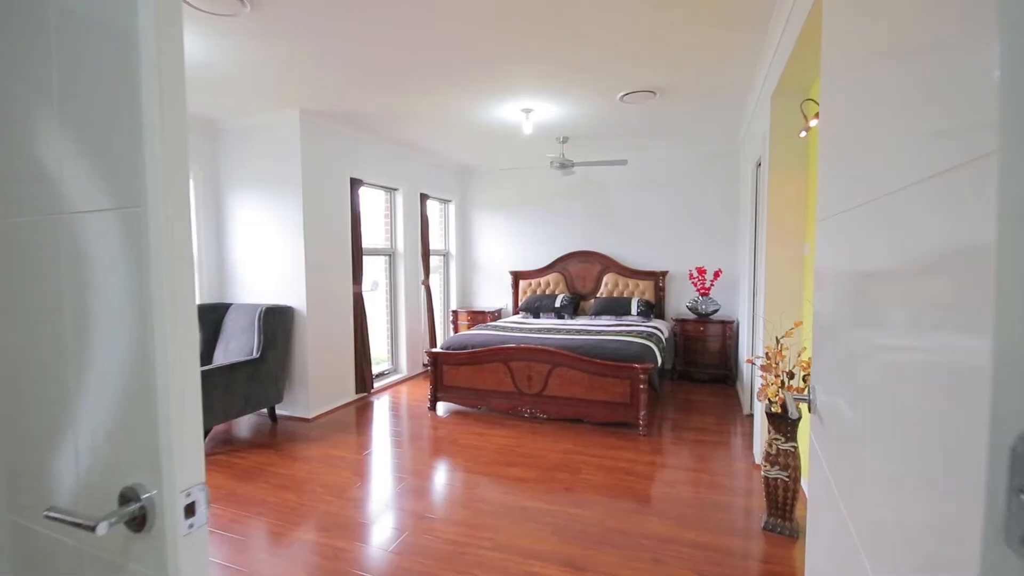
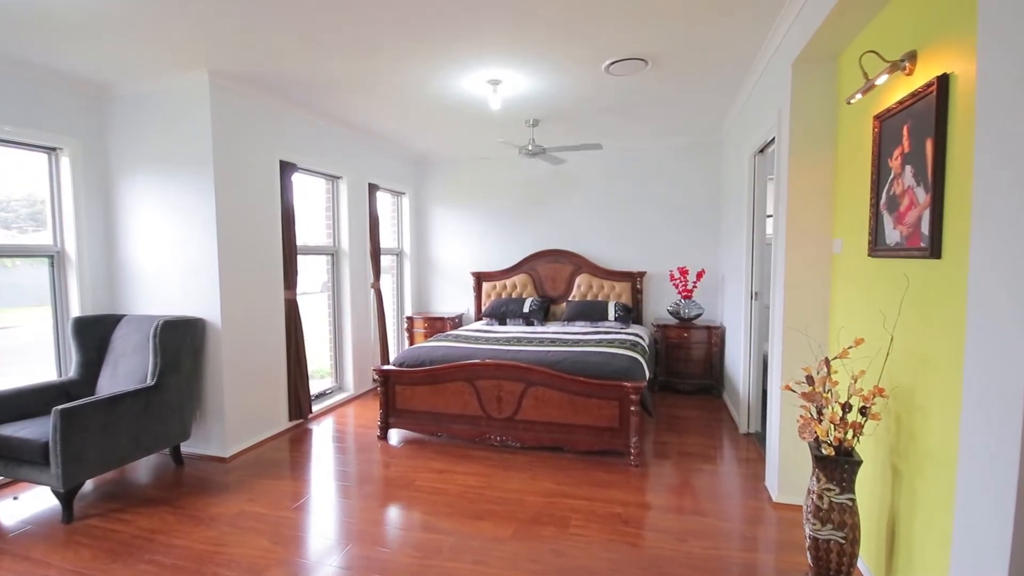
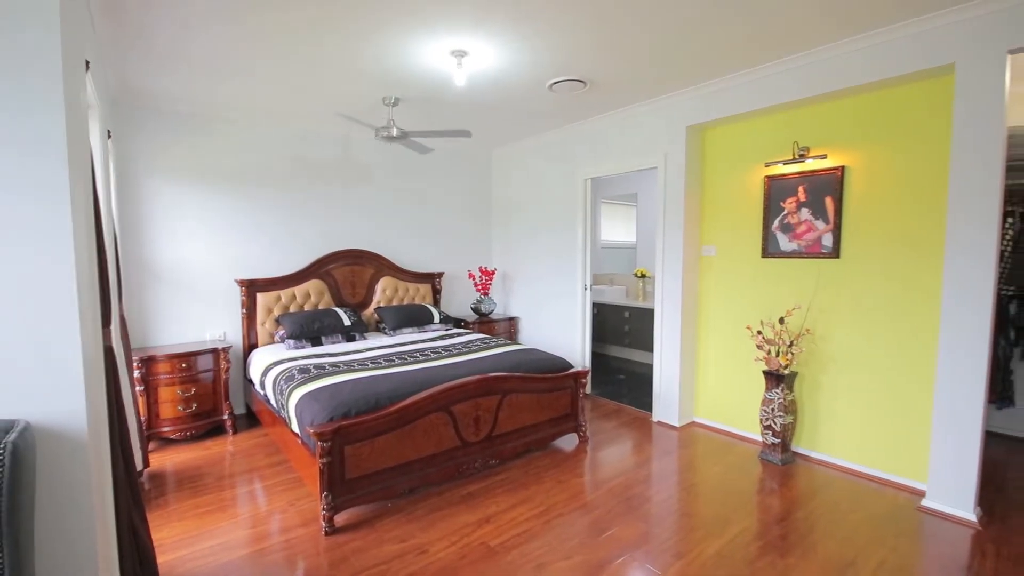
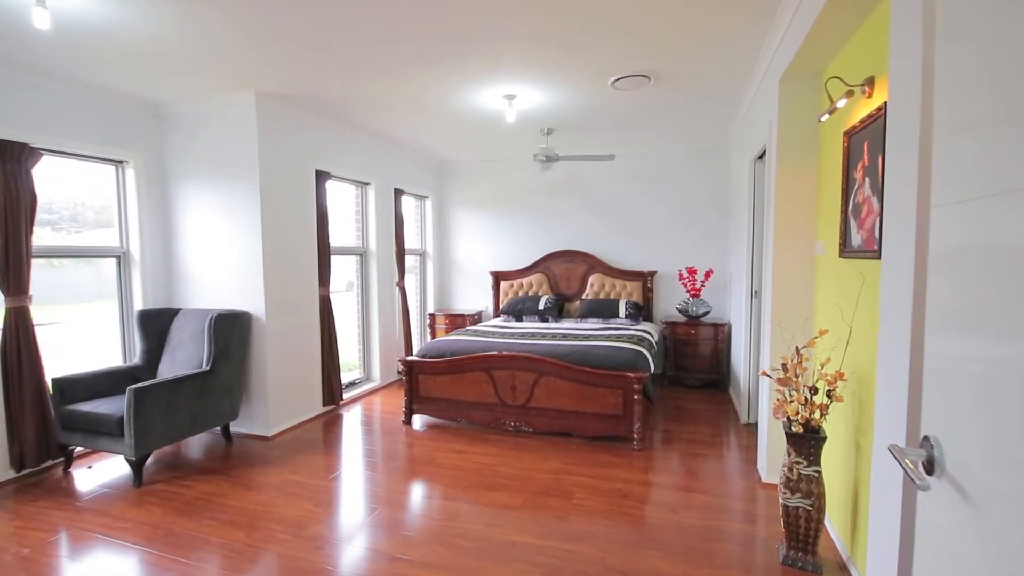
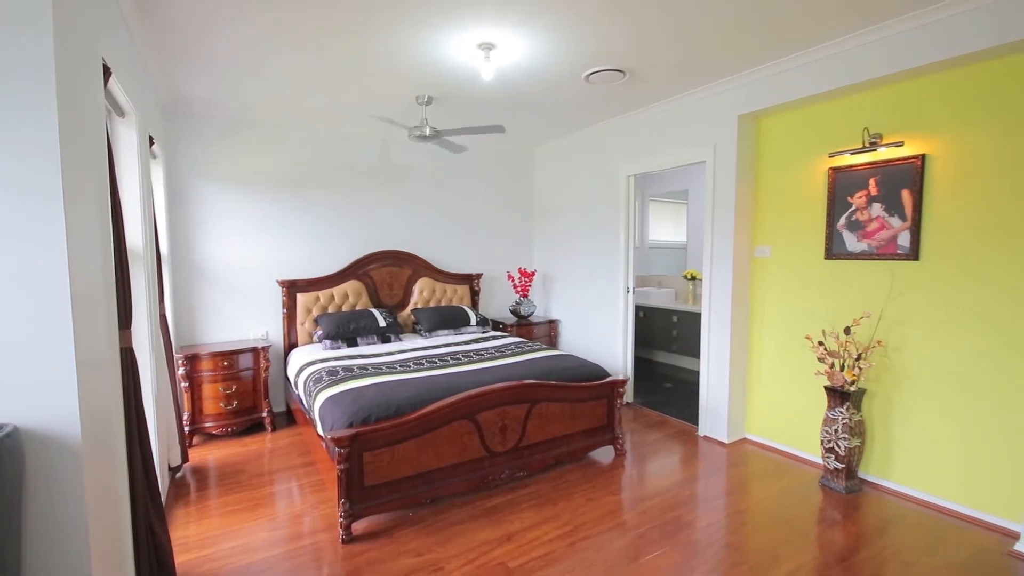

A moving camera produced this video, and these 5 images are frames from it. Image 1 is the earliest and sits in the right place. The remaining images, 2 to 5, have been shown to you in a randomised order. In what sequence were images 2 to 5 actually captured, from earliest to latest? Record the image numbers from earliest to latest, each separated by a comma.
4, 2, 5, 3
